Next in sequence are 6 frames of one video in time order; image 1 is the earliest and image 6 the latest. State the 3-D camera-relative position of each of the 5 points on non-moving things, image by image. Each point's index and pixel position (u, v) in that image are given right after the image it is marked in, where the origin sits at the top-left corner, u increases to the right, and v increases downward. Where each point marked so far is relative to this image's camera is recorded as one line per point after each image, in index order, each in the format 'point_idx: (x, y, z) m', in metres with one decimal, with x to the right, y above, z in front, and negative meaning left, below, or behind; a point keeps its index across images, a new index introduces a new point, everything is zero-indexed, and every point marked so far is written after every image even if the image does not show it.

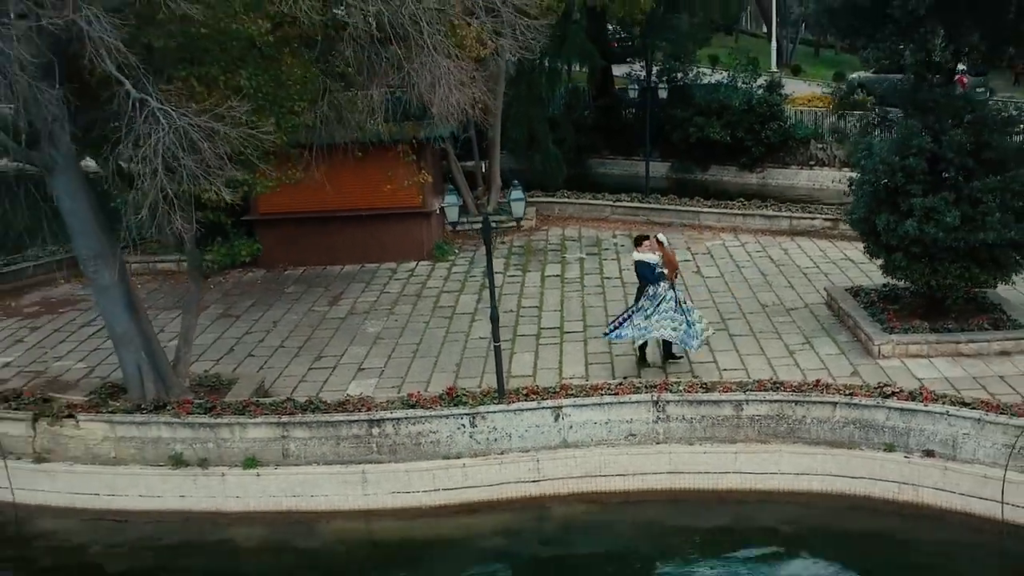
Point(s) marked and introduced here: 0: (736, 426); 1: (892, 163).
0: (+1.7, -1.0, +9.7) m
1: (+3.4, +1.1, +11.5) m
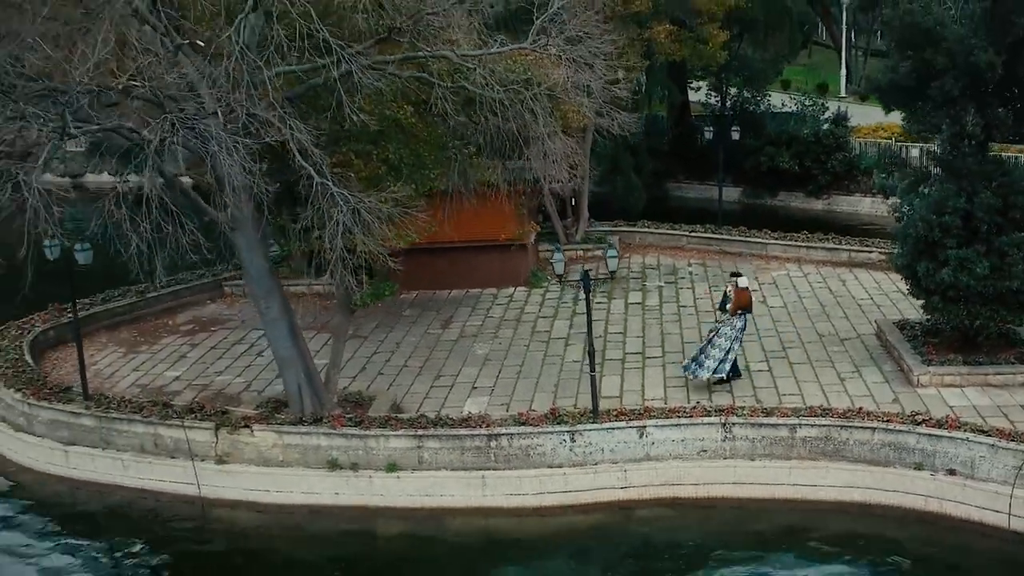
0: (+2.6, -1.4, +11.8) m
1: (+4.4, +0.7, +13.4) m
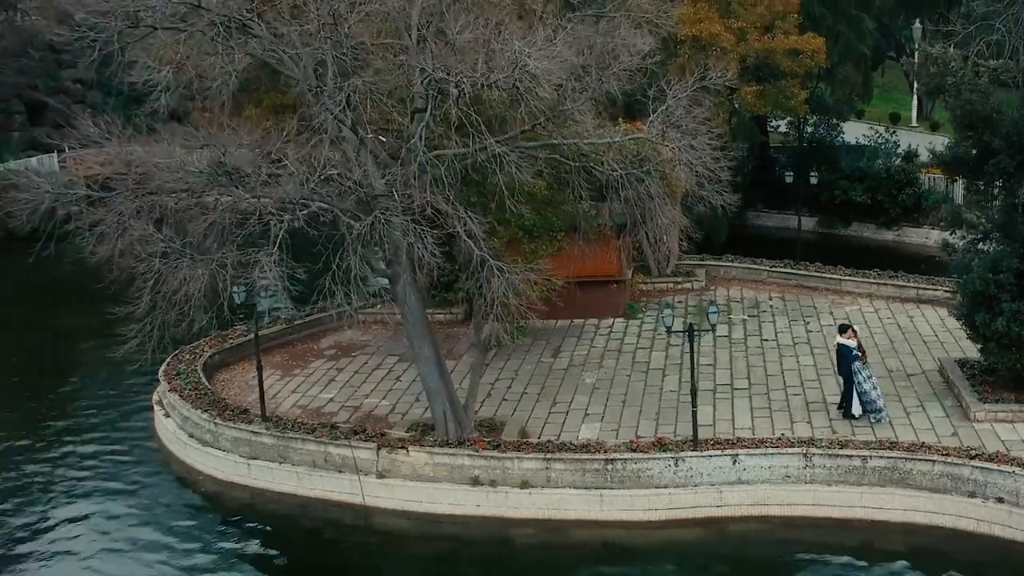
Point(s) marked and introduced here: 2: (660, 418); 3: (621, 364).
0: (+3.8, -2.0, +13.9) m
1: (+5.7, +0.1, +15.4) m
2: (+1.8, -1.6, +15.9) m
3: (+1.6, -1.1, +18.3) m
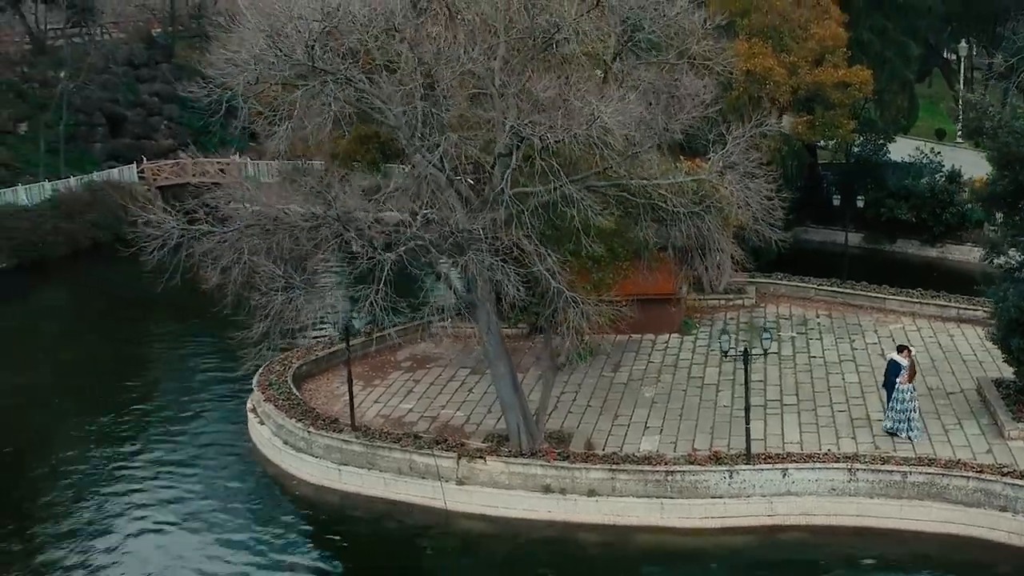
0: (+4.6, -2.4, +15.2) m
1: (+6.6, -0.2, +16.7) m
2: (+2.7, -1.9, +17.3) m
3: (+2.5, -1.4, +19.7) m
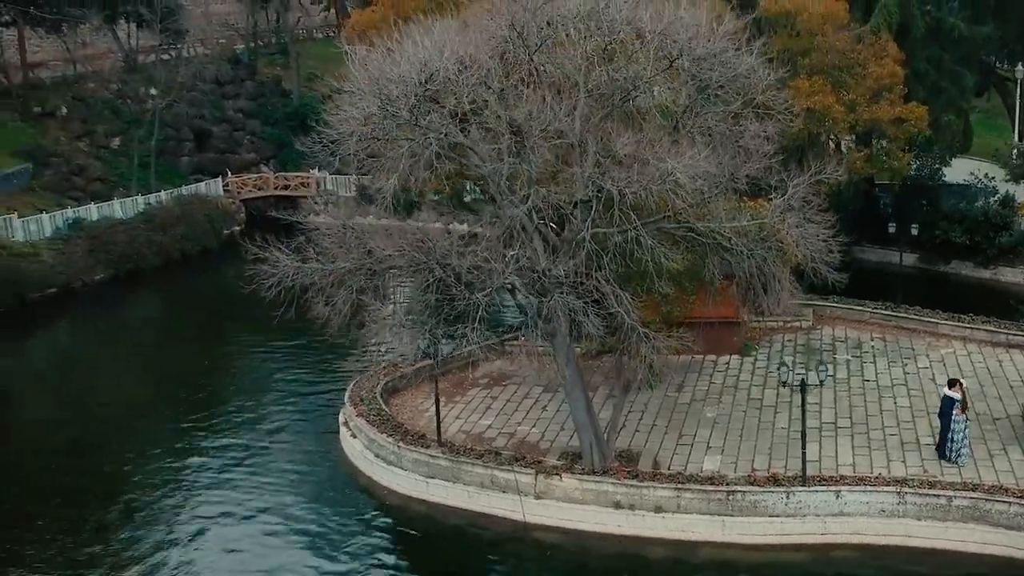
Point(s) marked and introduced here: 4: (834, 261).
0: (+5.6, -2.9, +16.4) m
1: (+7.7, -0.8, +17.8) m
2: (+3.8, -2.4, +18.6) m
3: (+3.7, -1.8, +21.0) m
4: (+4.8, +0.4, +19.0) m
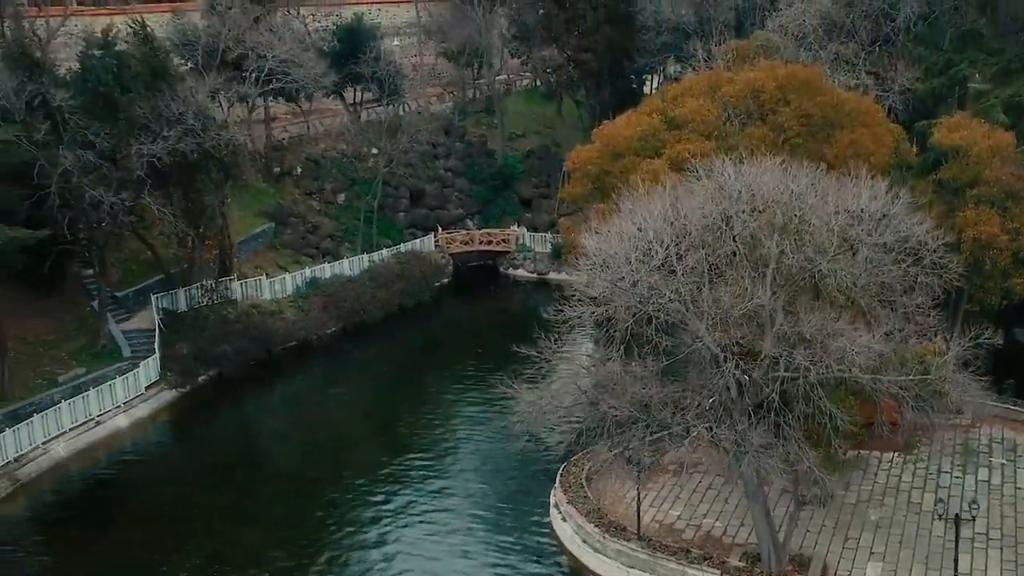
0: (+8.5, -5.2, +19.2) m
1: (+10.8, -3.2, +20.2) m
2: (+7.0, -4.6, +21.6) m
3: (+7.2, -4.0, +24.0) m
4: (+8.1, -1.9, +21.8) m
